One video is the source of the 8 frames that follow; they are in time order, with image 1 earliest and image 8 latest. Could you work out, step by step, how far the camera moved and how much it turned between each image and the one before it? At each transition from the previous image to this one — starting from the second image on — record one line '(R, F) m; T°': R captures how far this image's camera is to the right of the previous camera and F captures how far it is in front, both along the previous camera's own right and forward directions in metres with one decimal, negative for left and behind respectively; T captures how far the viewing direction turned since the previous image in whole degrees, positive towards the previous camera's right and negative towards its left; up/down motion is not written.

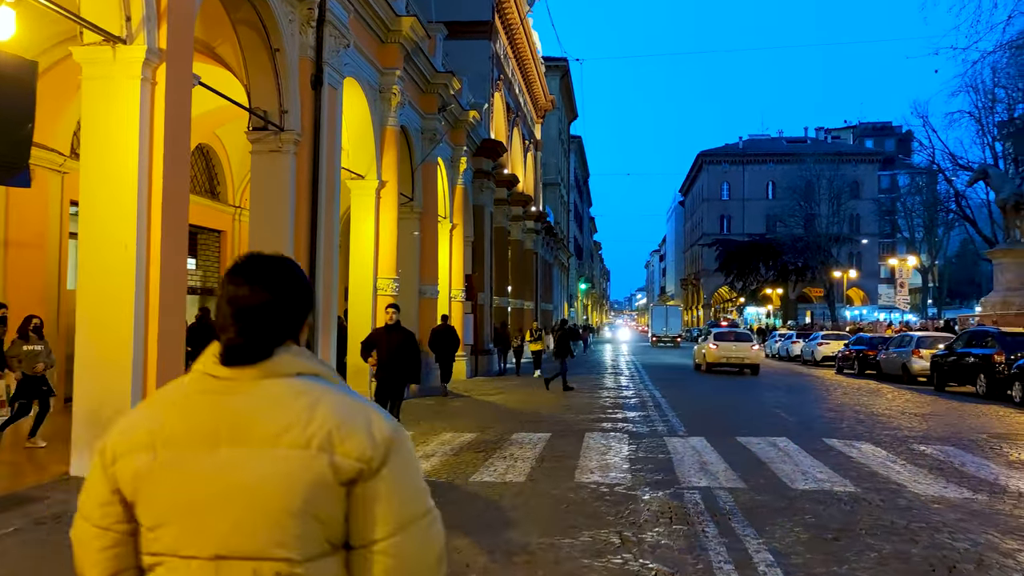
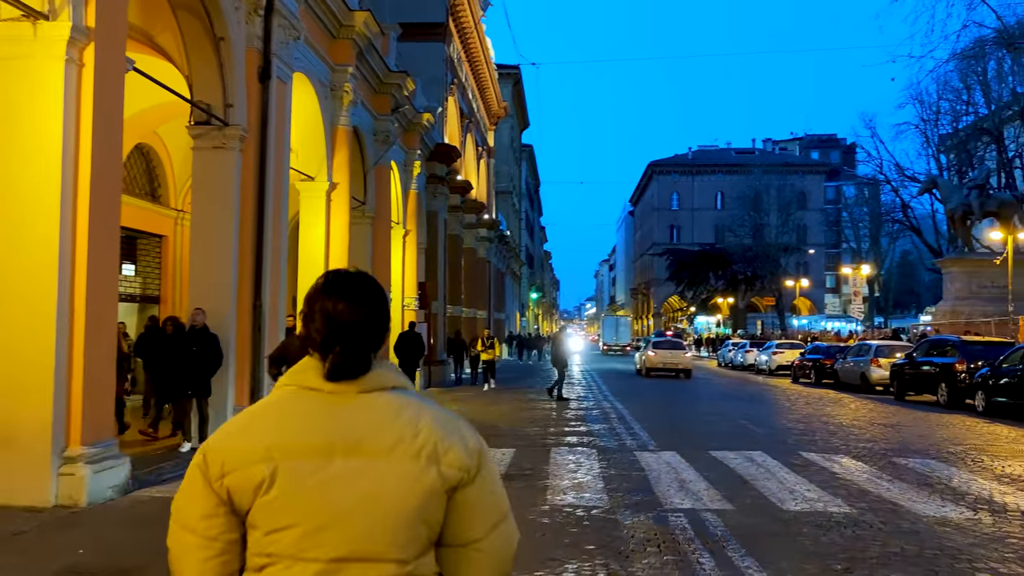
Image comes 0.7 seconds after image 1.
(-0.2, +0.7) m; +3°
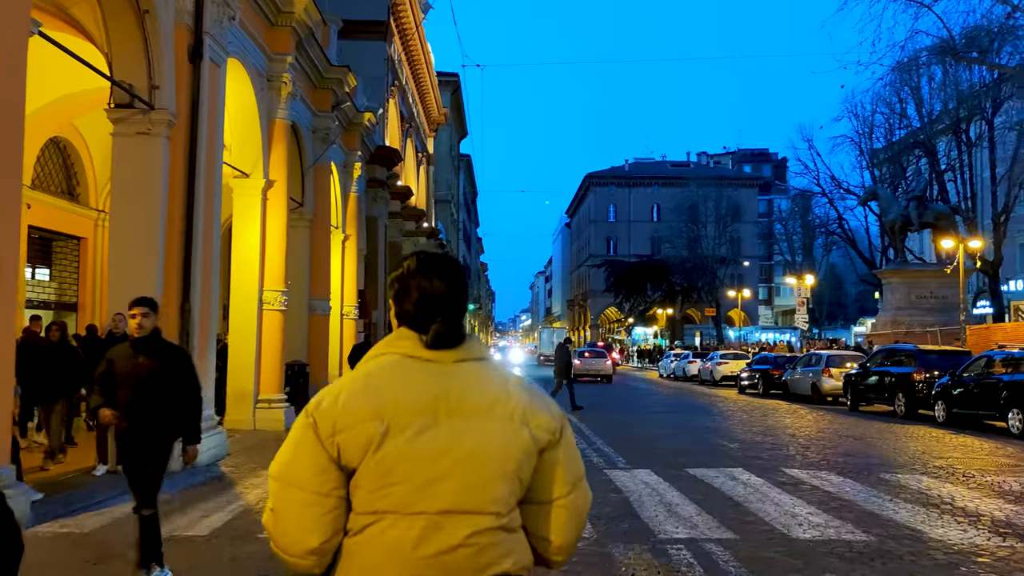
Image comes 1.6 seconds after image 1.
(-0.3, +1.0) m; +4°
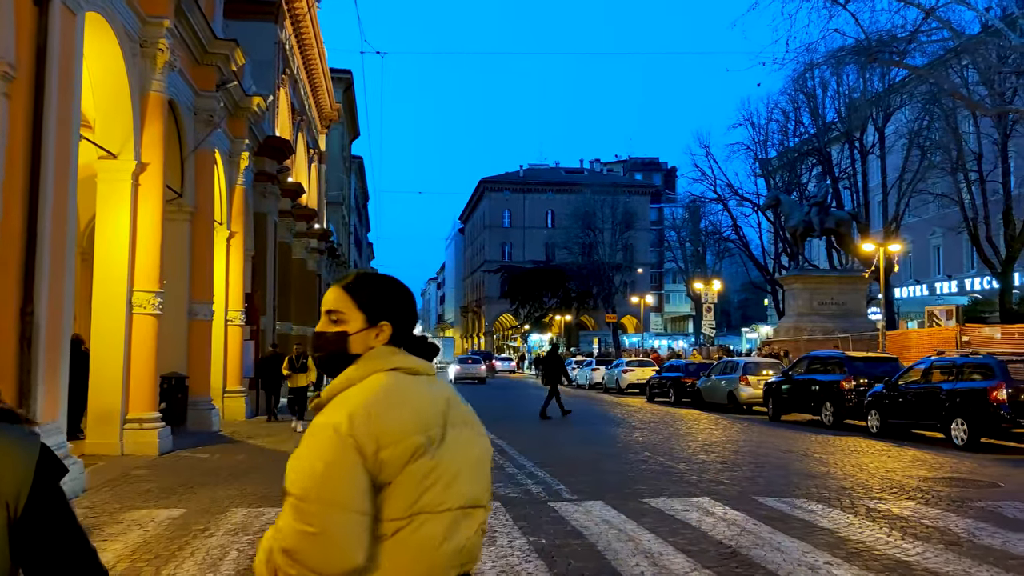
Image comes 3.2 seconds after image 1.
(-0.4, +1.8) m; +7°
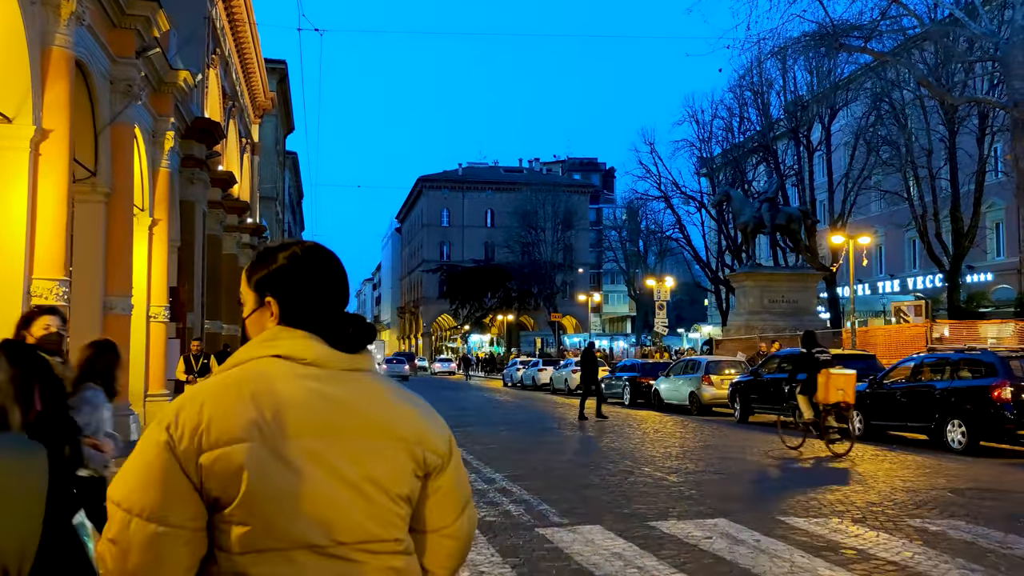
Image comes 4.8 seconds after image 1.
(-0.4, +1.6) m; +4°
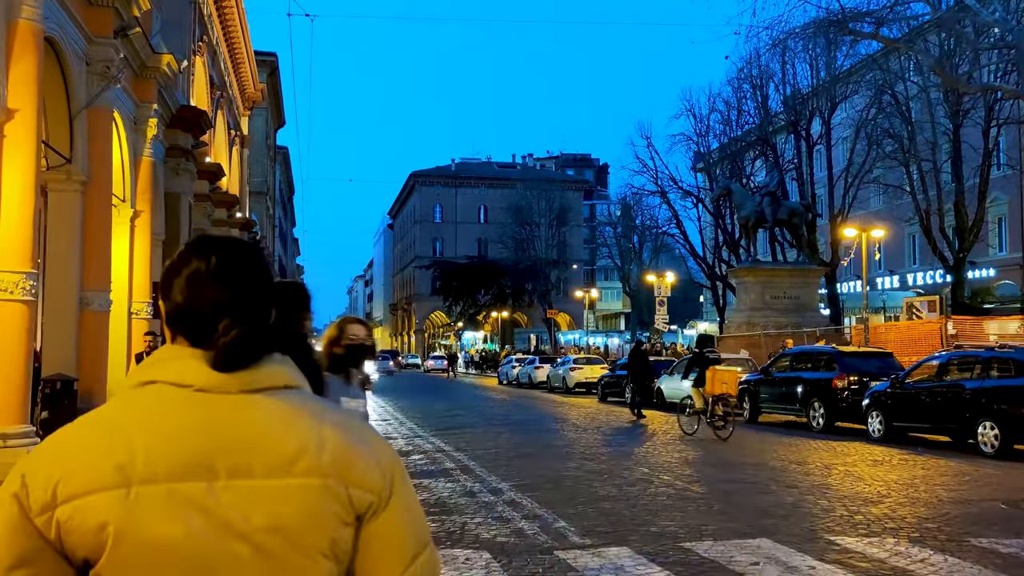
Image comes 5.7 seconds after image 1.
(-0.2, +0.9) m; 0°
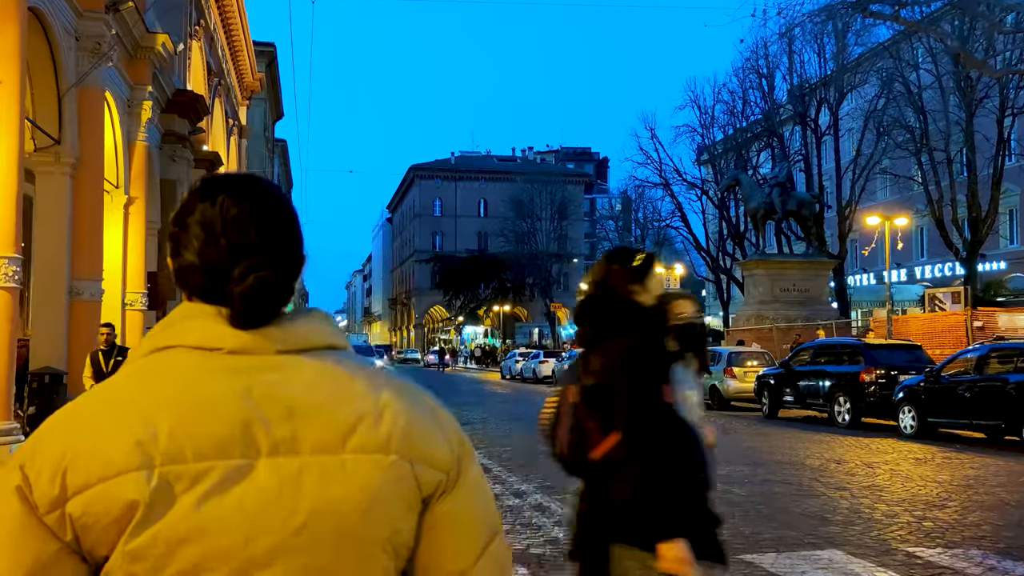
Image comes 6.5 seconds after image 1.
(-0.2, +0.8) m; 0°
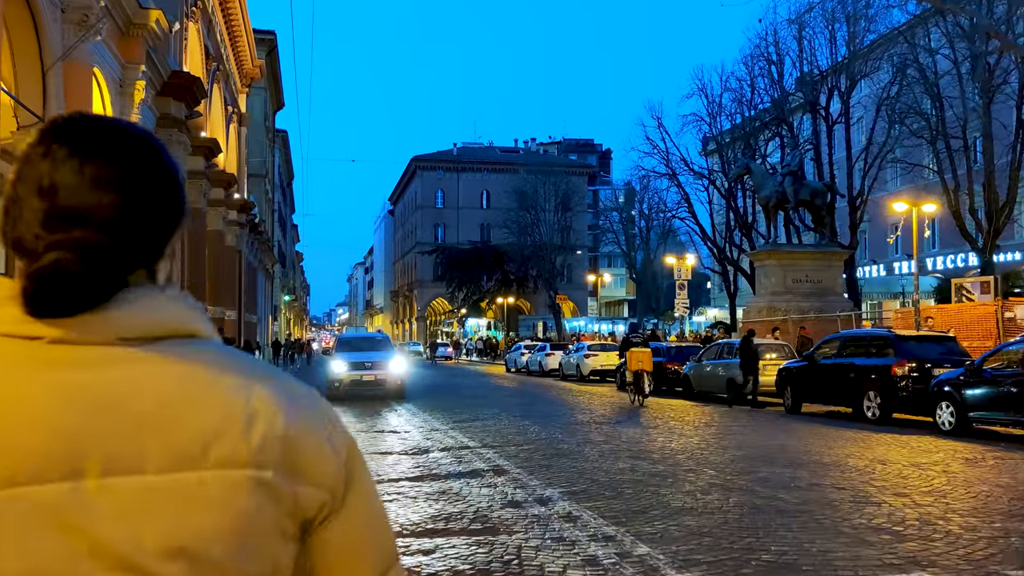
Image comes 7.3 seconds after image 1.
(-0.2, +0.9) m; 0°
